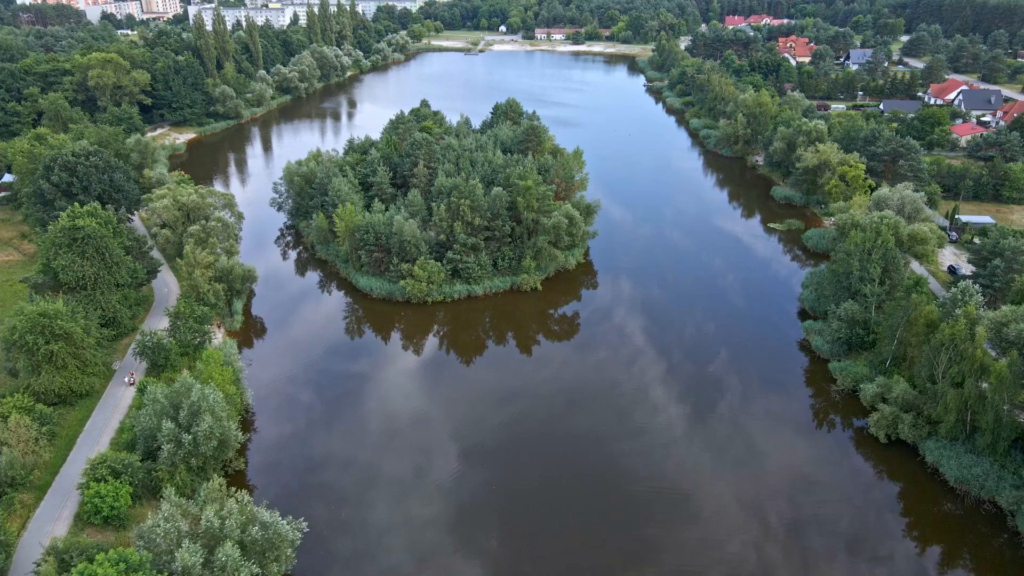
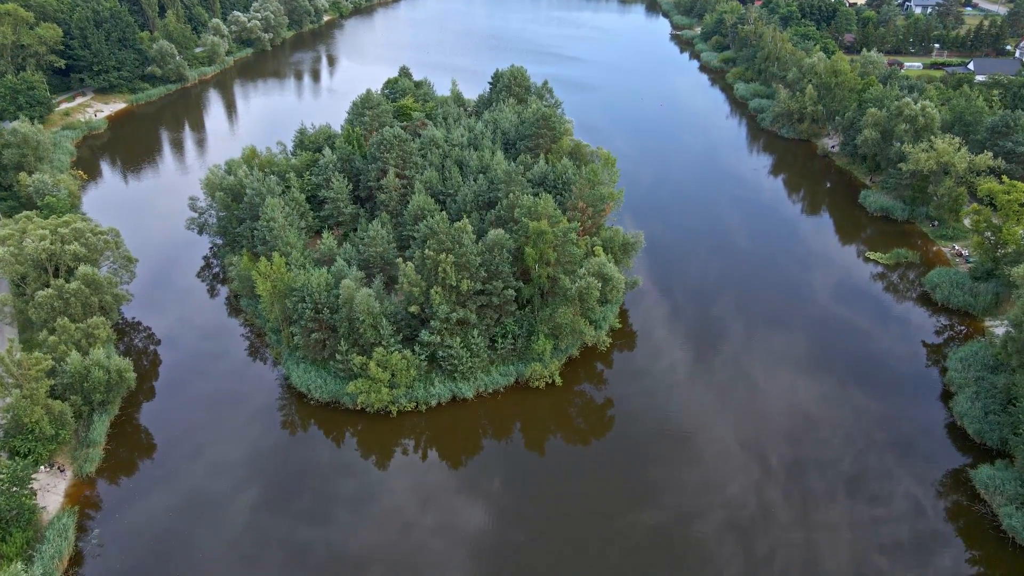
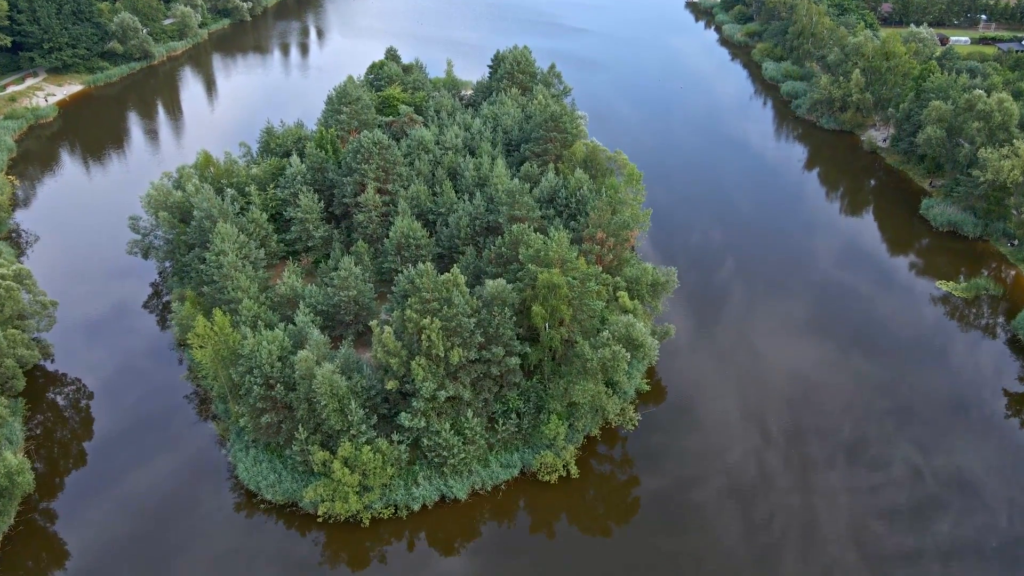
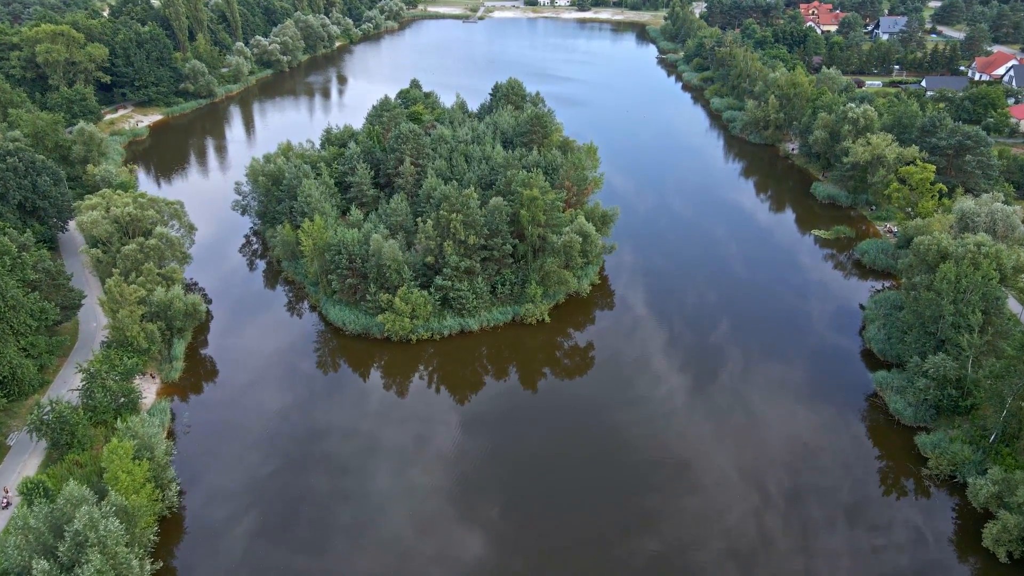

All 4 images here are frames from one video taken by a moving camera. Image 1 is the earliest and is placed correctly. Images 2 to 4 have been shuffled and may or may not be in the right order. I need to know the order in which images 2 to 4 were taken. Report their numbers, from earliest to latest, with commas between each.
4, 2, 3
